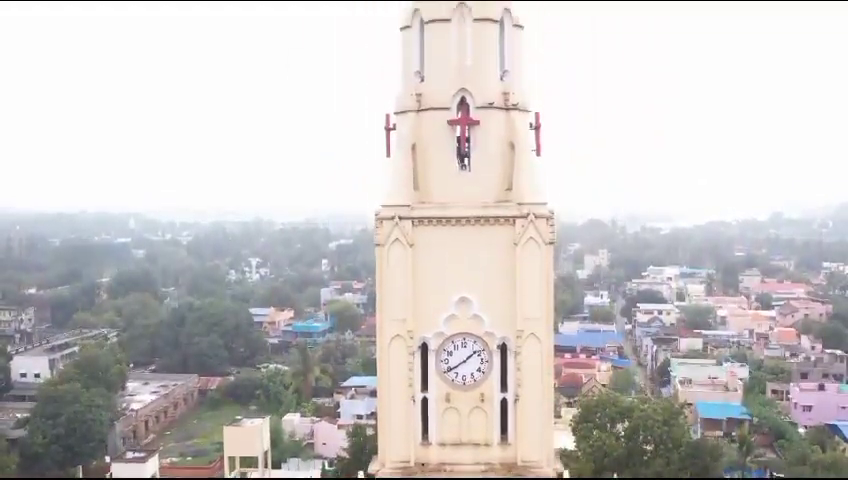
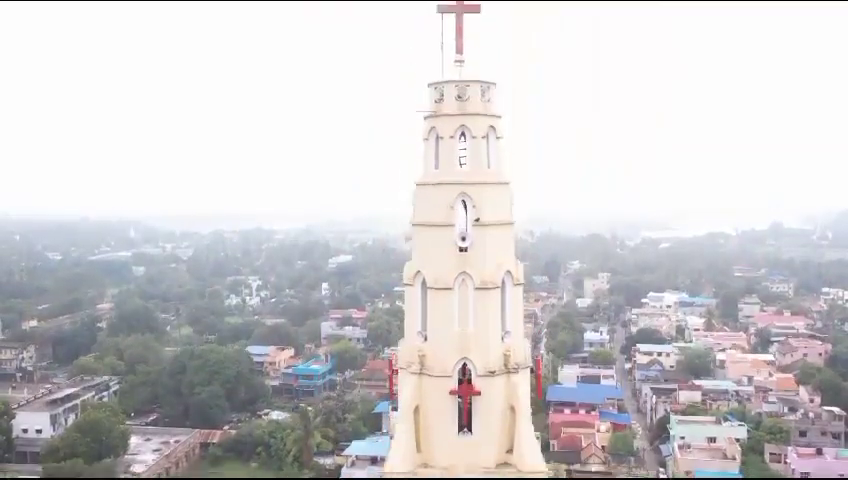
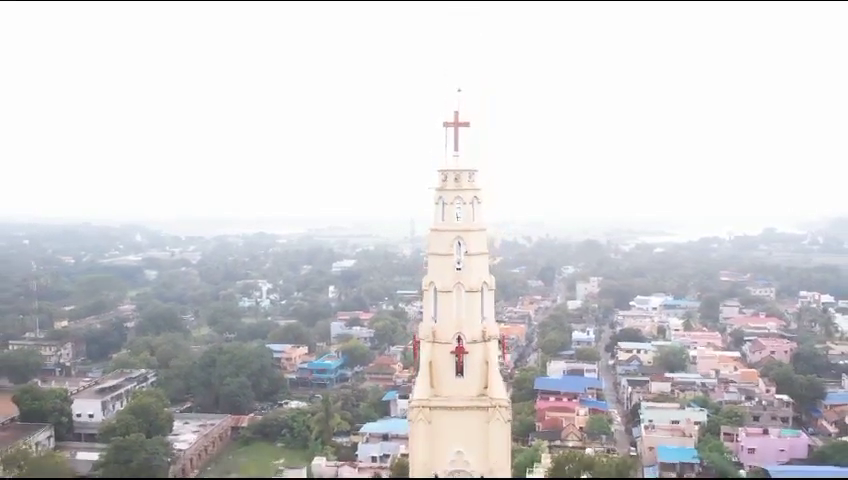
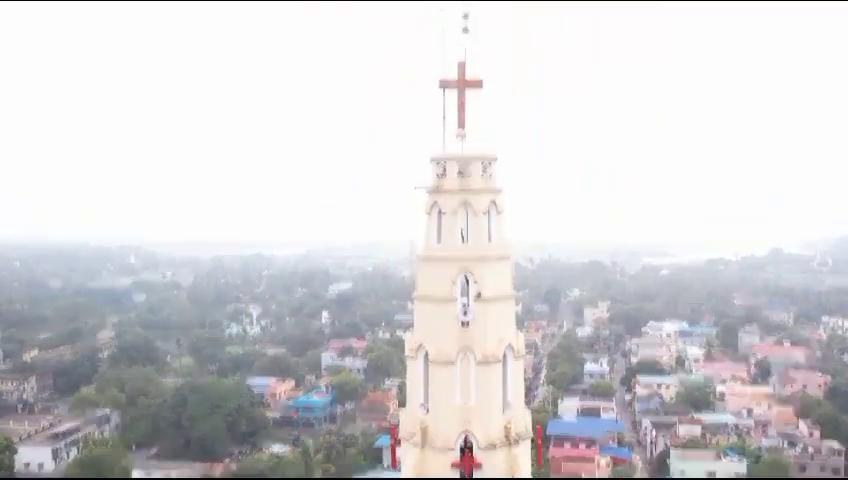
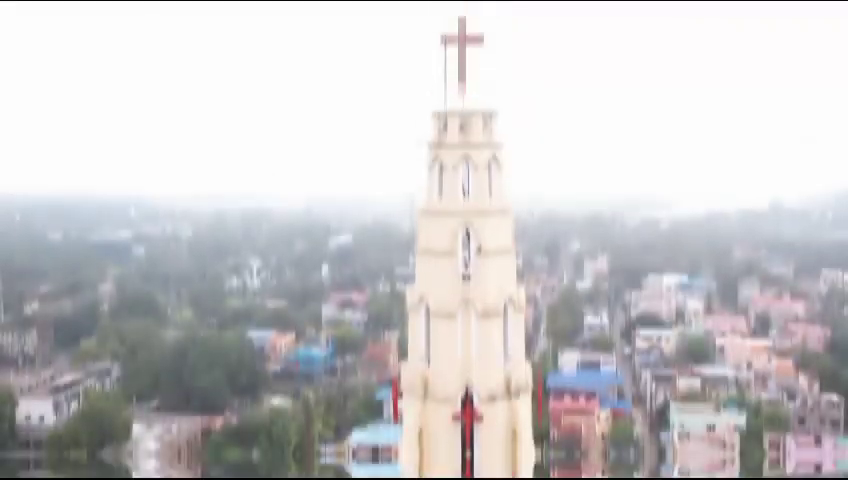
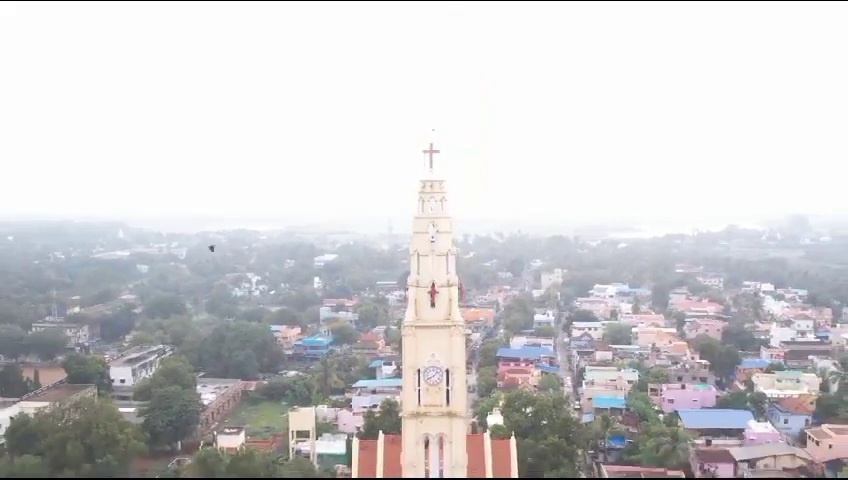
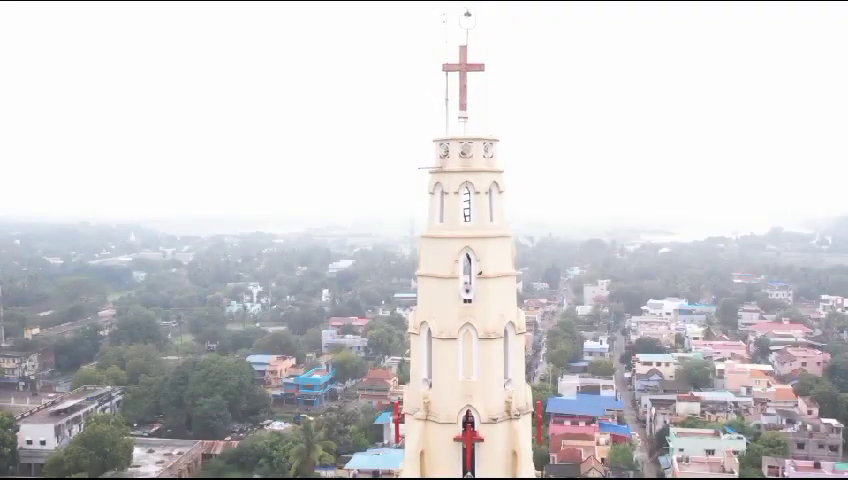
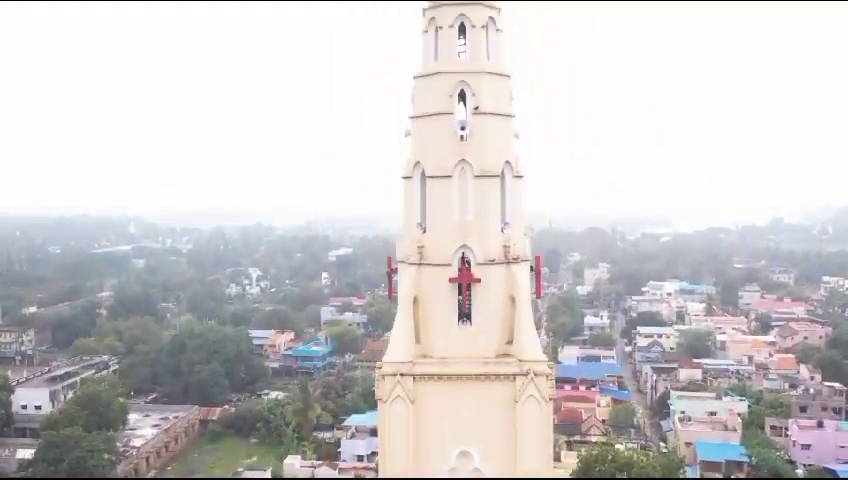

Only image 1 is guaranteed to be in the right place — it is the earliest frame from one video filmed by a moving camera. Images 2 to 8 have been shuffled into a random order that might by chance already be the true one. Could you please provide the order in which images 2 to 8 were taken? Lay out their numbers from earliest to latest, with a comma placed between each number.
8, 2, 4, 5, 7, 3, 6
